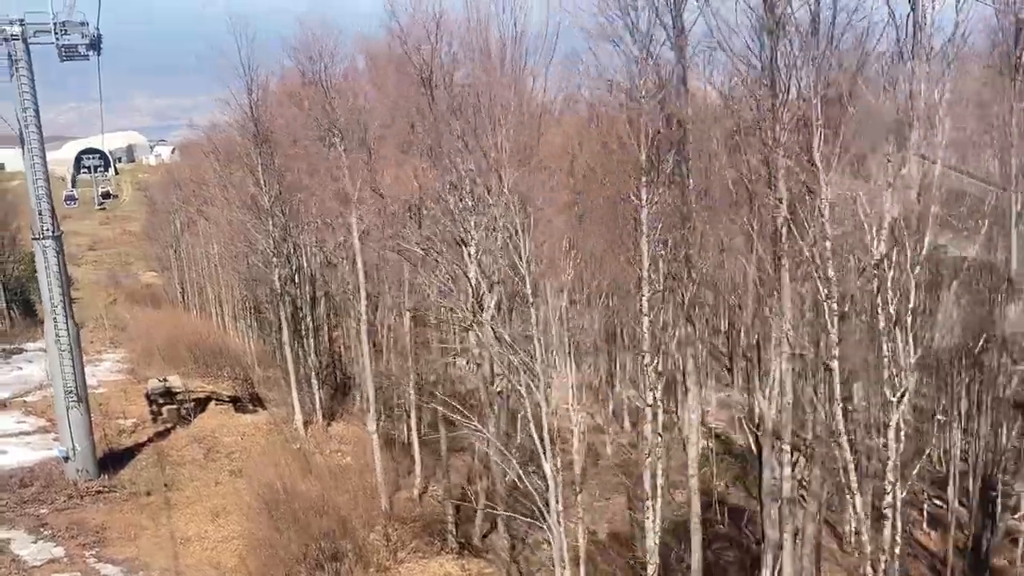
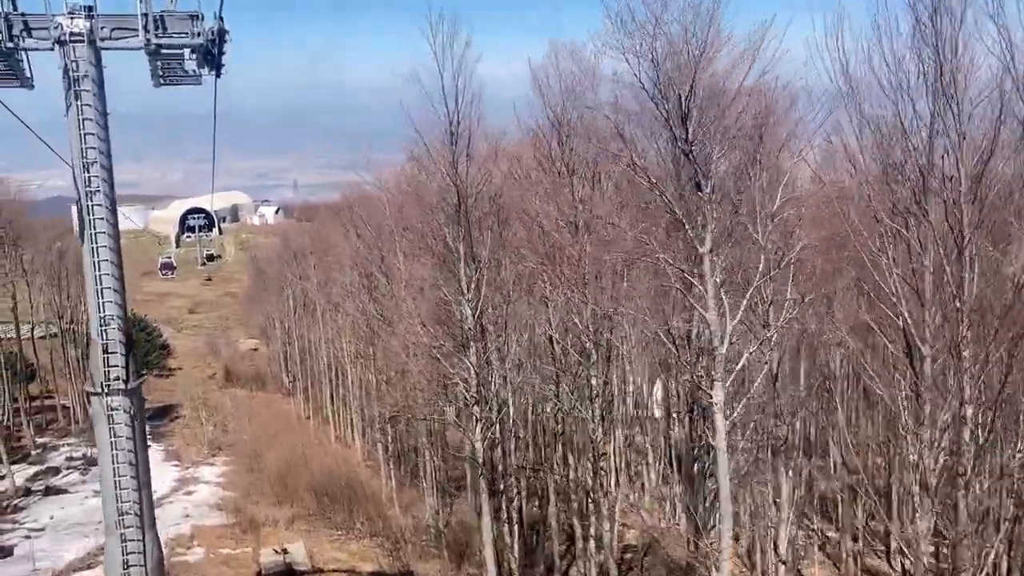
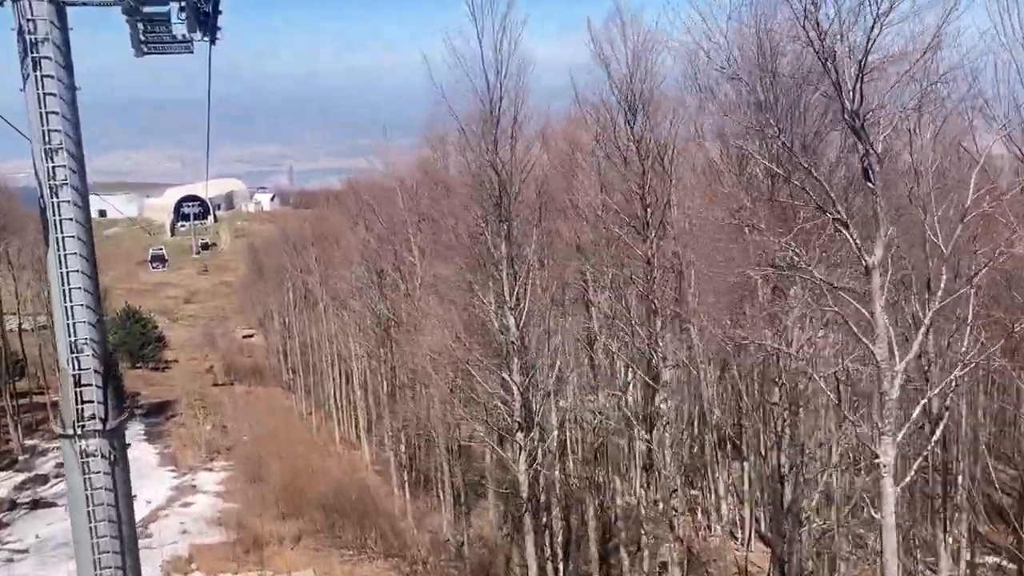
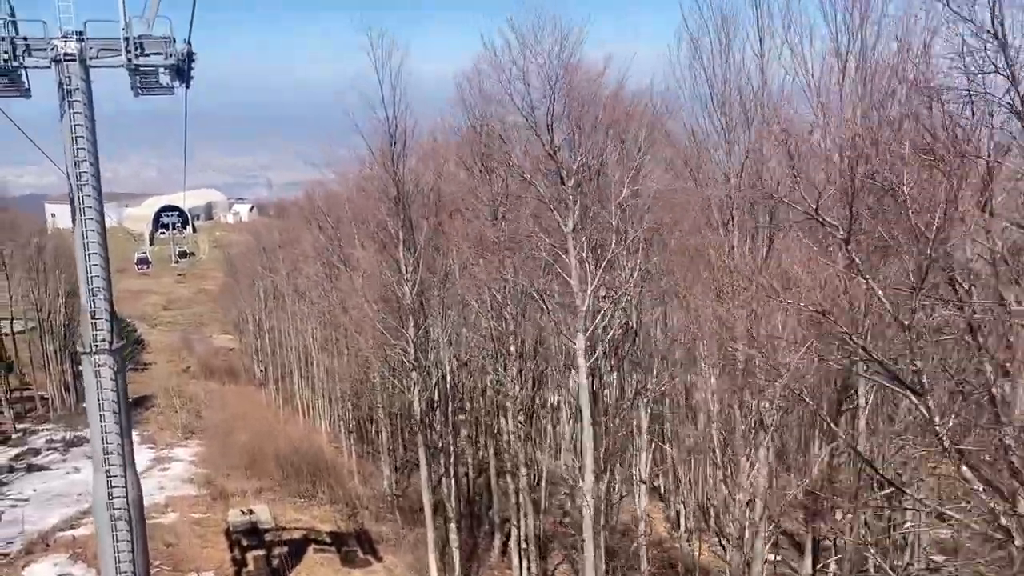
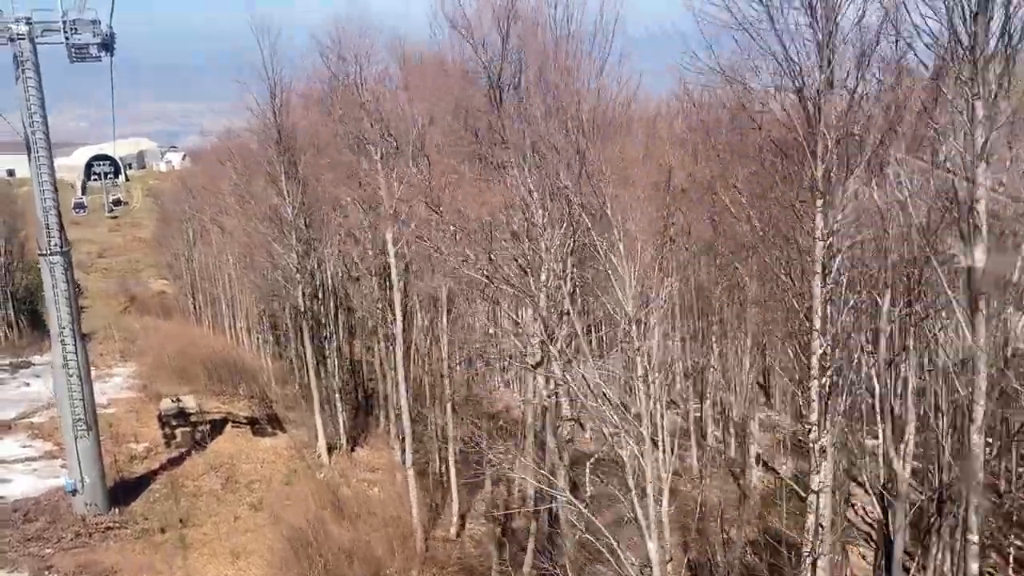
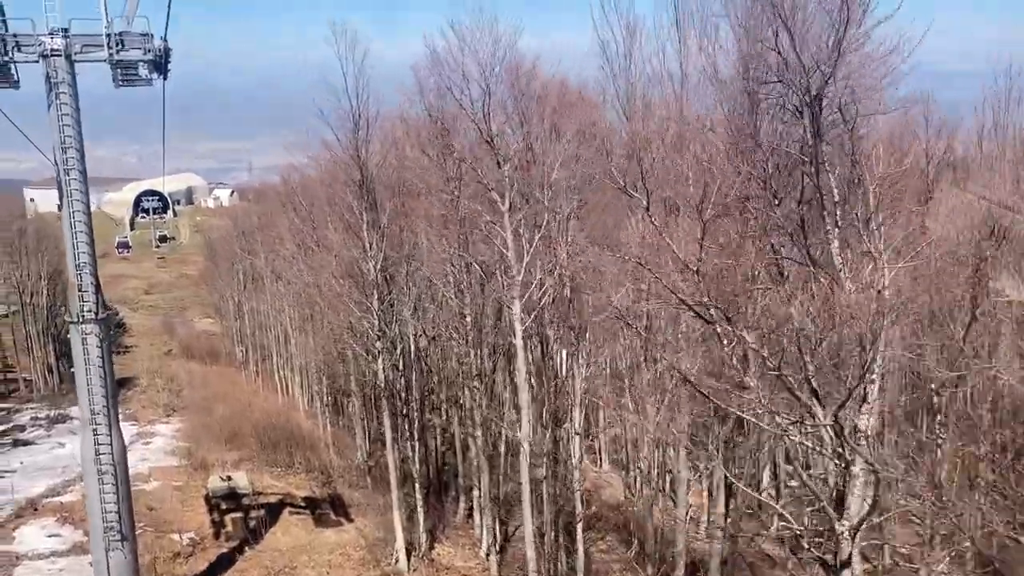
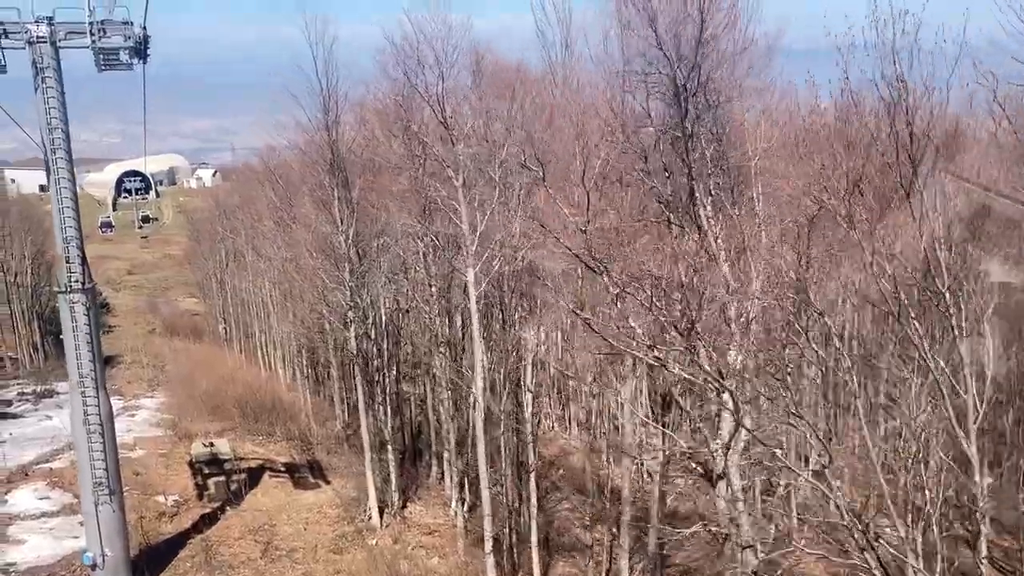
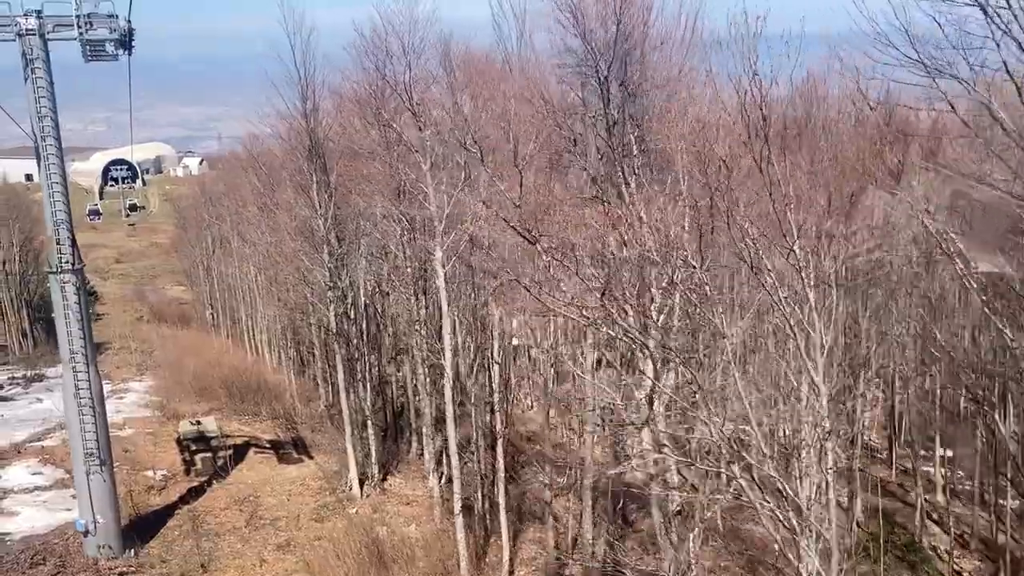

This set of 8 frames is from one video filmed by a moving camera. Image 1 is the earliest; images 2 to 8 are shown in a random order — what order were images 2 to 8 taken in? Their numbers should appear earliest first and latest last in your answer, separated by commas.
5, 8, 7, 6, 4, 2, 3
